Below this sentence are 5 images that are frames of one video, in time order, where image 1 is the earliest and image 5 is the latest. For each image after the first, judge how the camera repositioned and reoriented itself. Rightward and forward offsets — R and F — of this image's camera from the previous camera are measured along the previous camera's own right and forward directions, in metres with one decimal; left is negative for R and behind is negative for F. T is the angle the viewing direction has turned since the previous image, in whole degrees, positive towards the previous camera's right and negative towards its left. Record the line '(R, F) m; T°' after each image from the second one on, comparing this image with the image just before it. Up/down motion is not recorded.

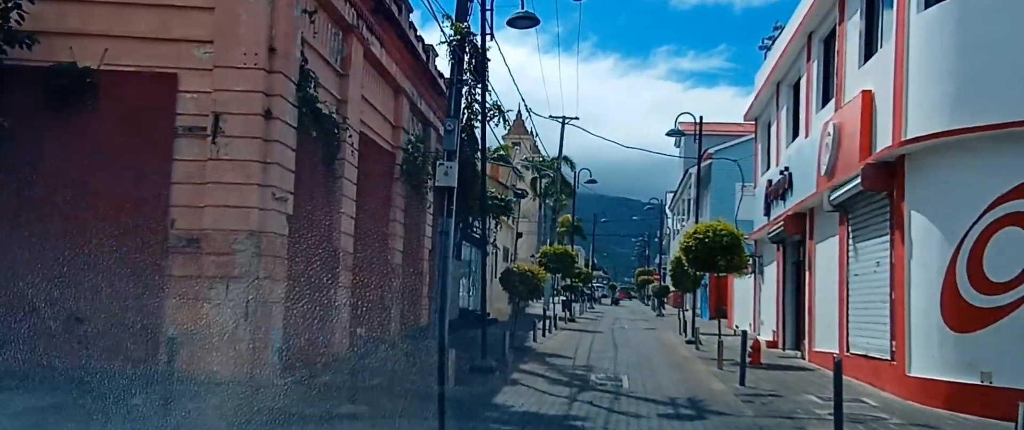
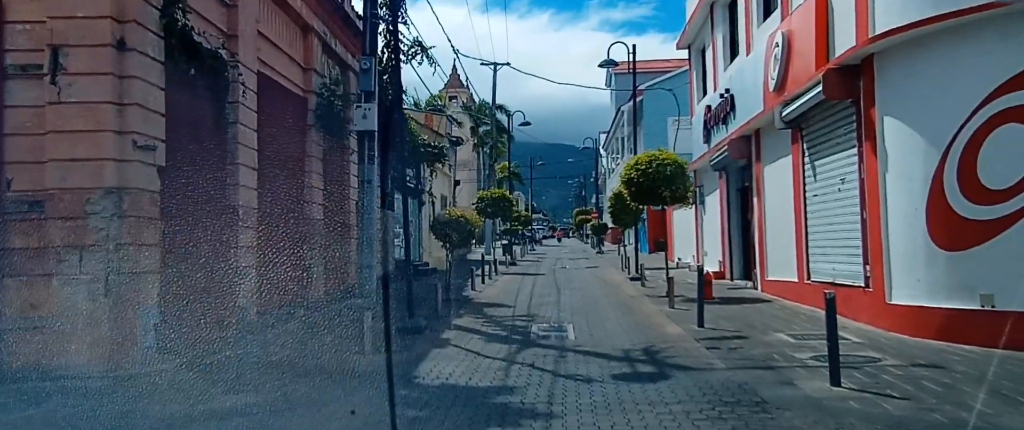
(+0.2, +2.0) m; +4°
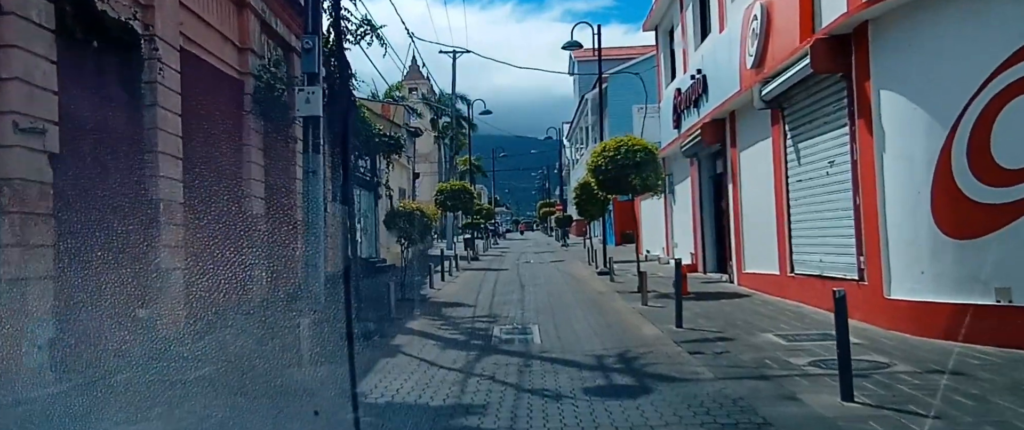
(+0.1, +1.3) m; +2°
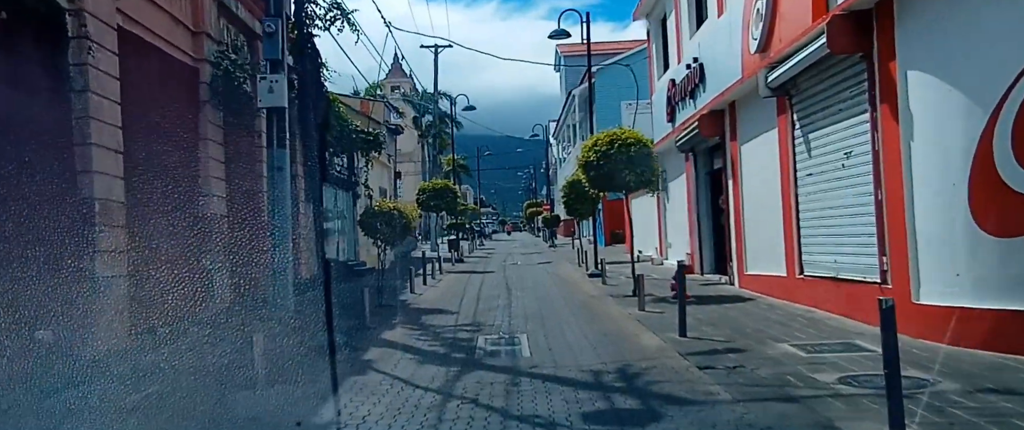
(0.0, +1.1) m; +1°
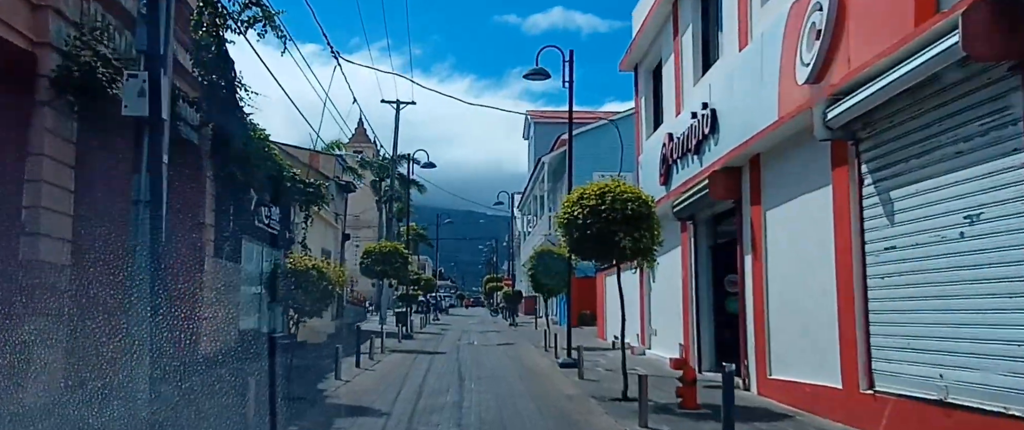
(0.0, +3.4) m; +2°
